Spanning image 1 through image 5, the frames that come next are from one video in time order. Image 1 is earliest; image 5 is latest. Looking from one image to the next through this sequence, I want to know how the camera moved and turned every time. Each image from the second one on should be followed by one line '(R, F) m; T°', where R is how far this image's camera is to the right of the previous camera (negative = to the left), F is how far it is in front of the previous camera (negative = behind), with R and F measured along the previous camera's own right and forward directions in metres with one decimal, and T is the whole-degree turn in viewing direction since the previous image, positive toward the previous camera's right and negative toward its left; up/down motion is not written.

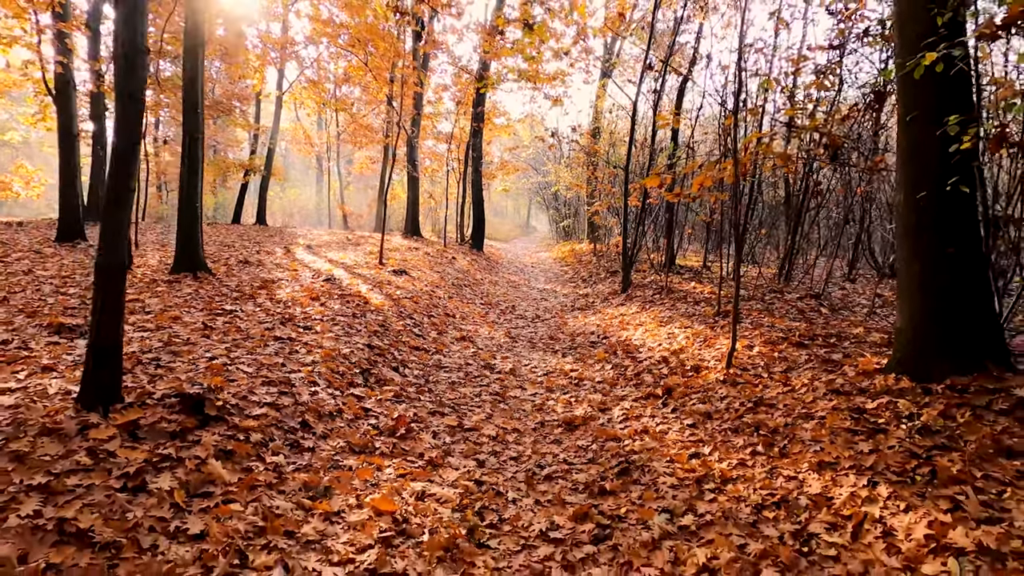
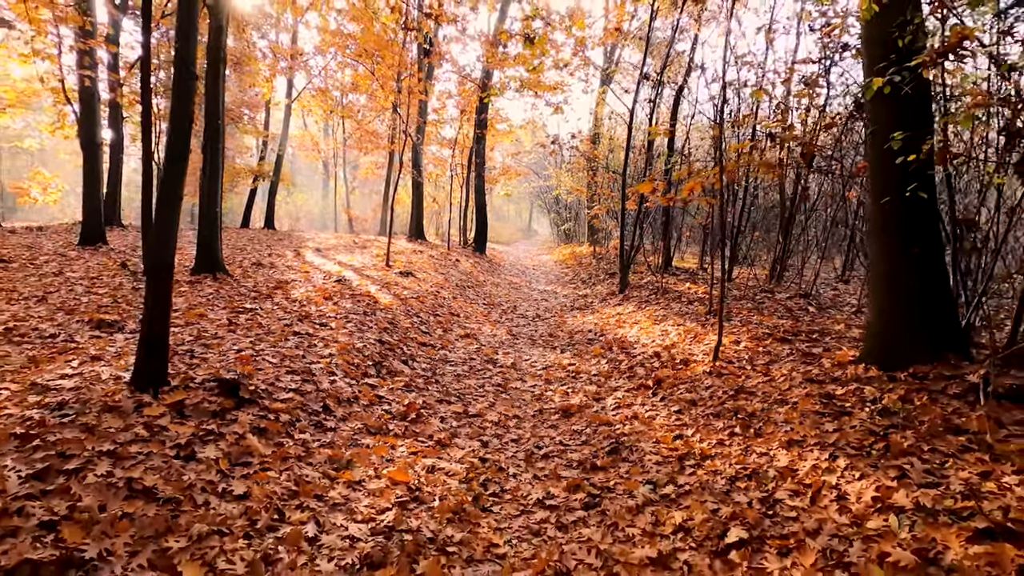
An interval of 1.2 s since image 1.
(0.0, -0.5) m; 0°
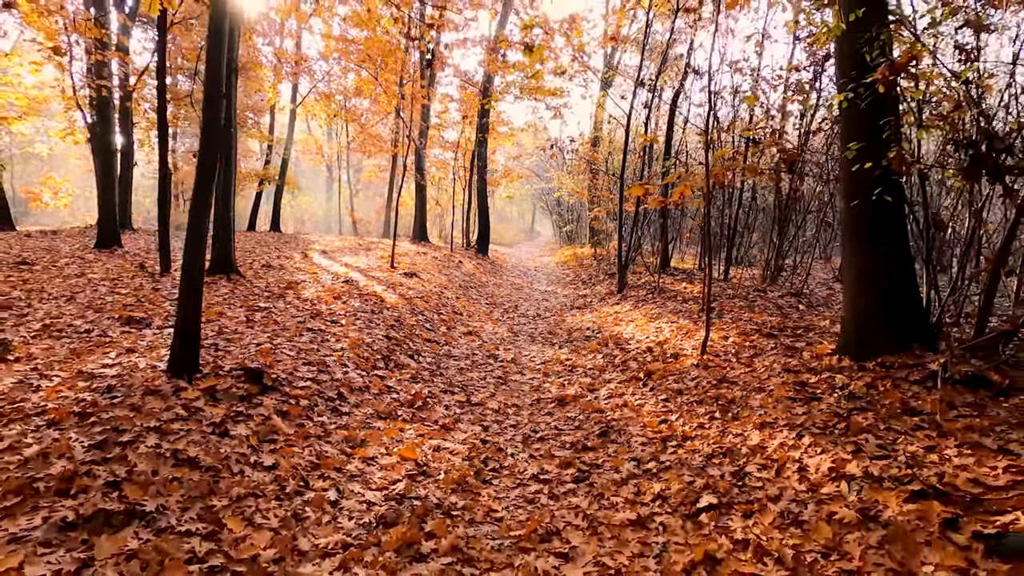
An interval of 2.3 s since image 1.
(+0.1, -0.5) m; 0°
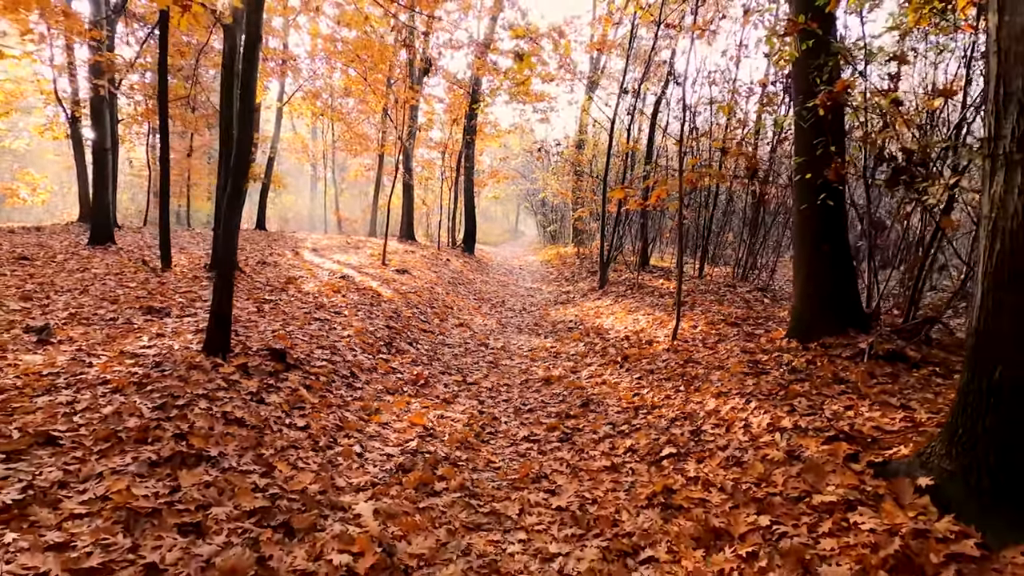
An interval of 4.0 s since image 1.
(-0.1, -0.8) m; +2°
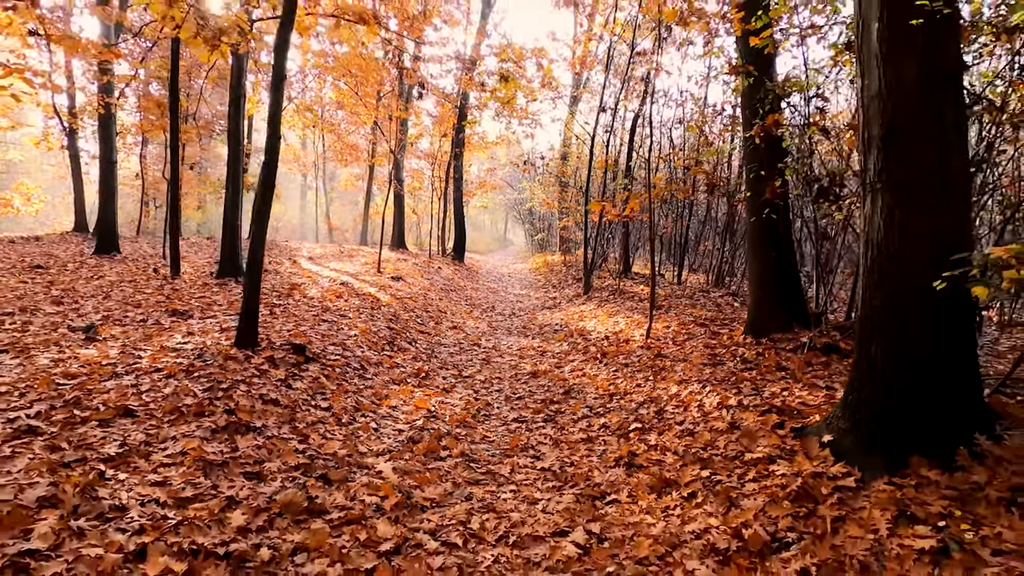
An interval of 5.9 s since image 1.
(0.0, -1.0) m; +1°
